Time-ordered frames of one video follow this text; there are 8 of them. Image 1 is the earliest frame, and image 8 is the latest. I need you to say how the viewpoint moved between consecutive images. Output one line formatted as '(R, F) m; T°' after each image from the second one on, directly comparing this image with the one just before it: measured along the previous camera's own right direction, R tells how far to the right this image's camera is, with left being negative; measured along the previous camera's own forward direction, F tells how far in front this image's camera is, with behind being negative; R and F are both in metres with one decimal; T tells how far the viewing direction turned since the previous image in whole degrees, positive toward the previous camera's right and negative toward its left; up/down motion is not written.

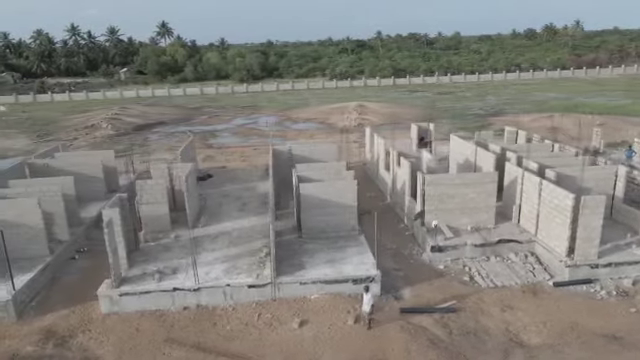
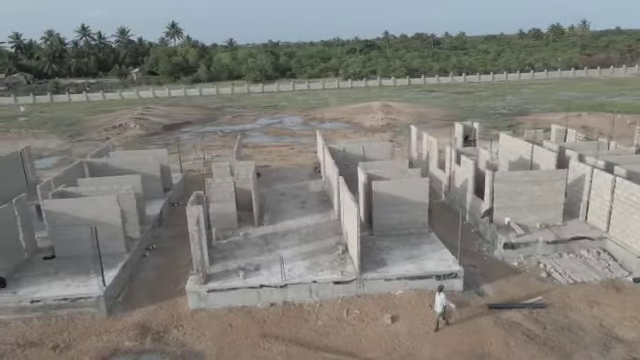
(-2.0, -0.1) m; 0°
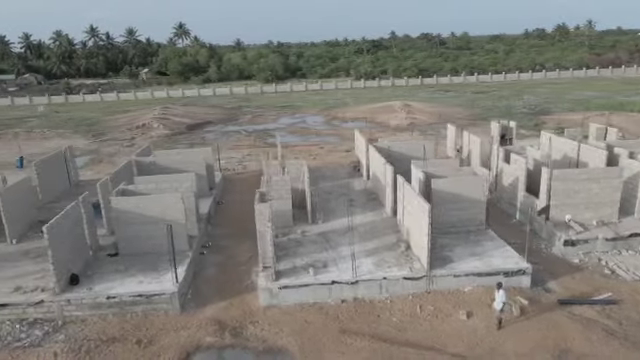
(-1.7, -0.1) m; 0°
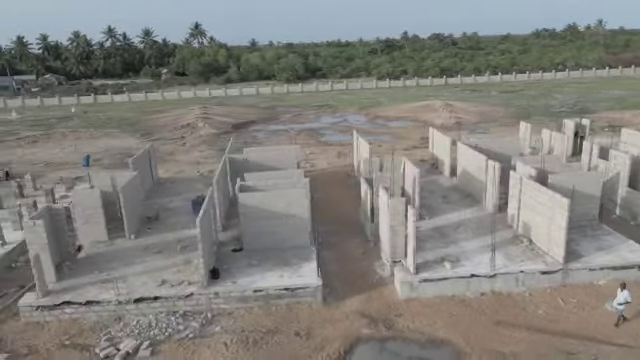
(-3.4, -0.2) m; 0°
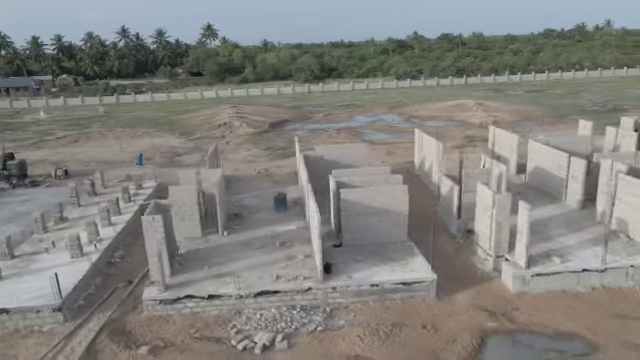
(-2.8, -0.1) m; 0°
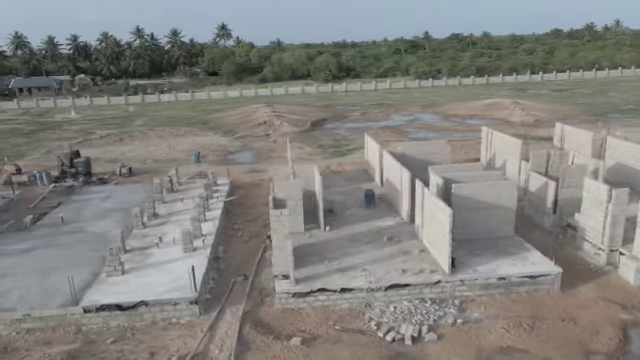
(-3.1, -0.1) m; 0°
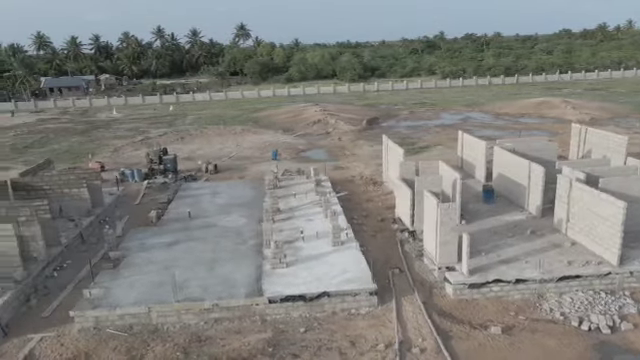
(-4.2, -0.2) m; 0°
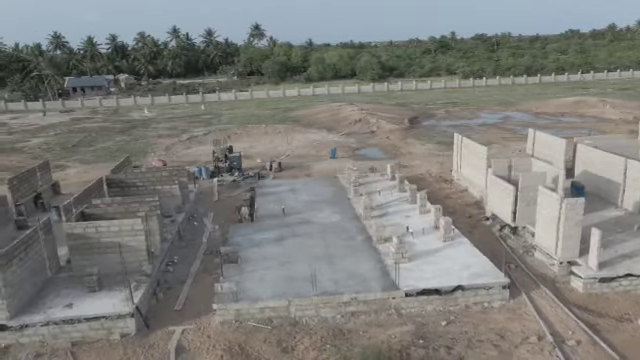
(-3.2, -0.1) m; 0°
